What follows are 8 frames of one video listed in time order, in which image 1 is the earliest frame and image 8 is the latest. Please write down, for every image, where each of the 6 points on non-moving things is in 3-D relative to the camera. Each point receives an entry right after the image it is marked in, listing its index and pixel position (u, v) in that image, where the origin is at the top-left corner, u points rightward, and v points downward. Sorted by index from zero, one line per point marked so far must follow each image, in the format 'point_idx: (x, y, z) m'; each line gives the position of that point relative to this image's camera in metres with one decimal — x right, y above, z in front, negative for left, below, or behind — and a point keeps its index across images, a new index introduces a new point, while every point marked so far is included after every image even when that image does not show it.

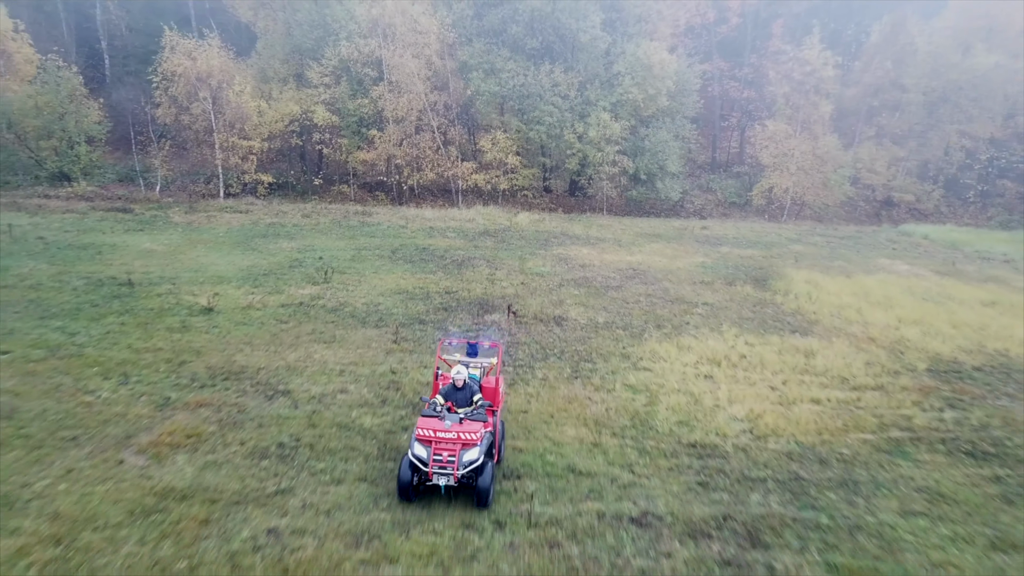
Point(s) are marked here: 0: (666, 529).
0: (+1.2, -1.7, +6.3) m
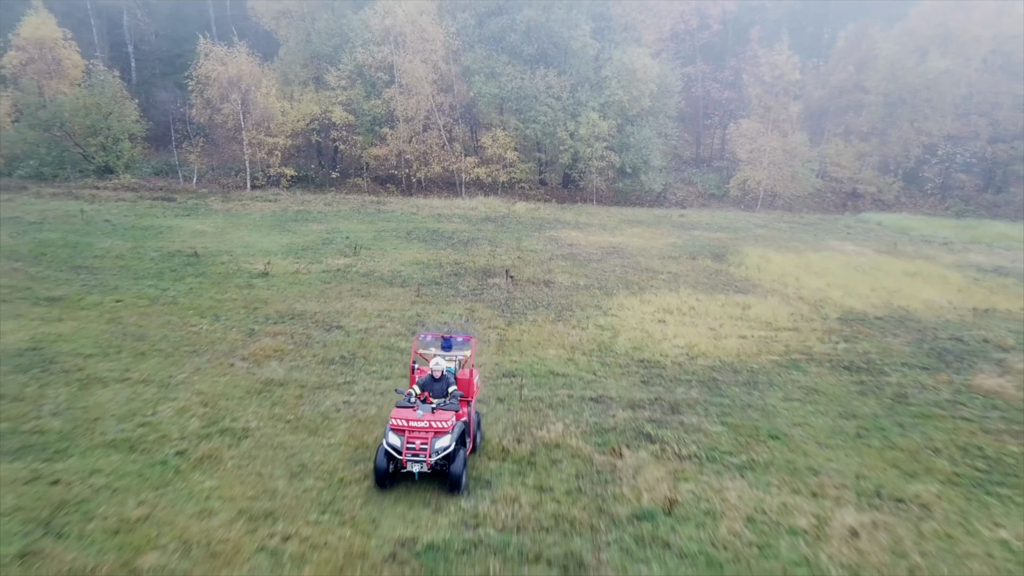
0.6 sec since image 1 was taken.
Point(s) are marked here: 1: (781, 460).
0: (+1.1, -1.2, +8.9) m
1: (+2.5, -1.5, +7.7) m
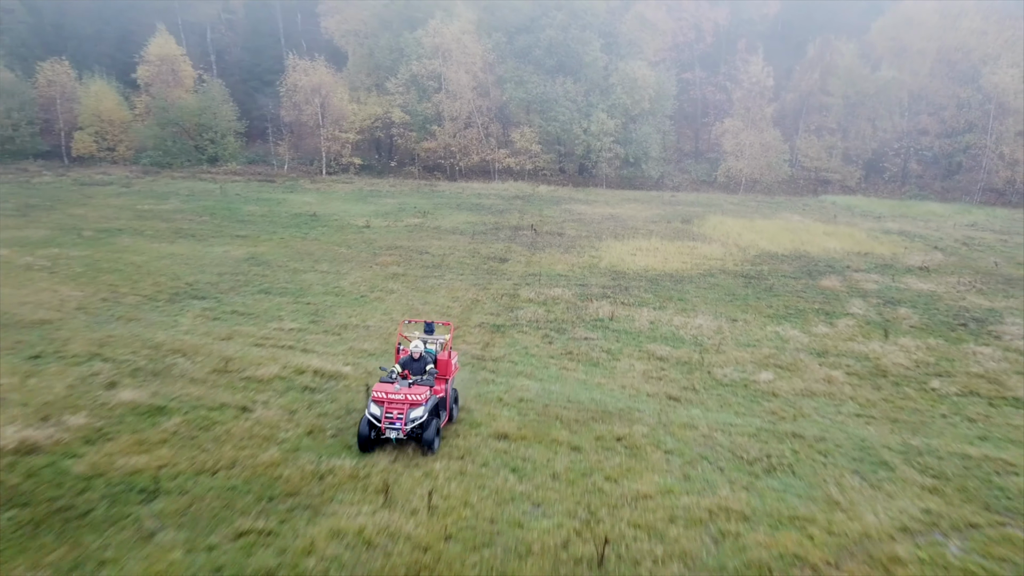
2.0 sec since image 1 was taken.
0: (+1.6, +0.1, +15.1) m
1: (+2.9, -0.3, +13.8) m
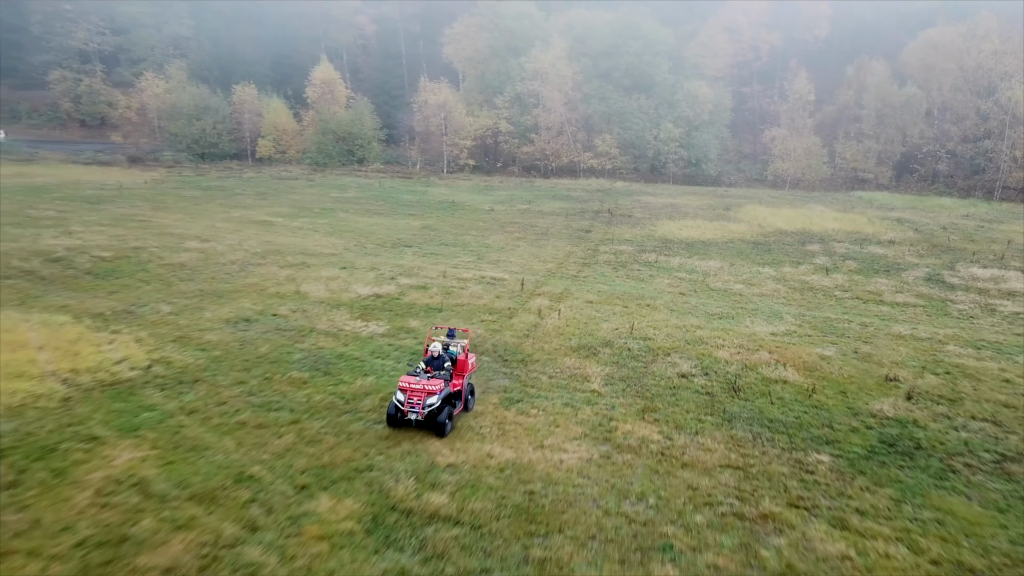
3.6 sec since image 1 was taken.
0: (+4.0, +1.2, +22.9) m
1: (+5.1, +0.9, +21.5) m
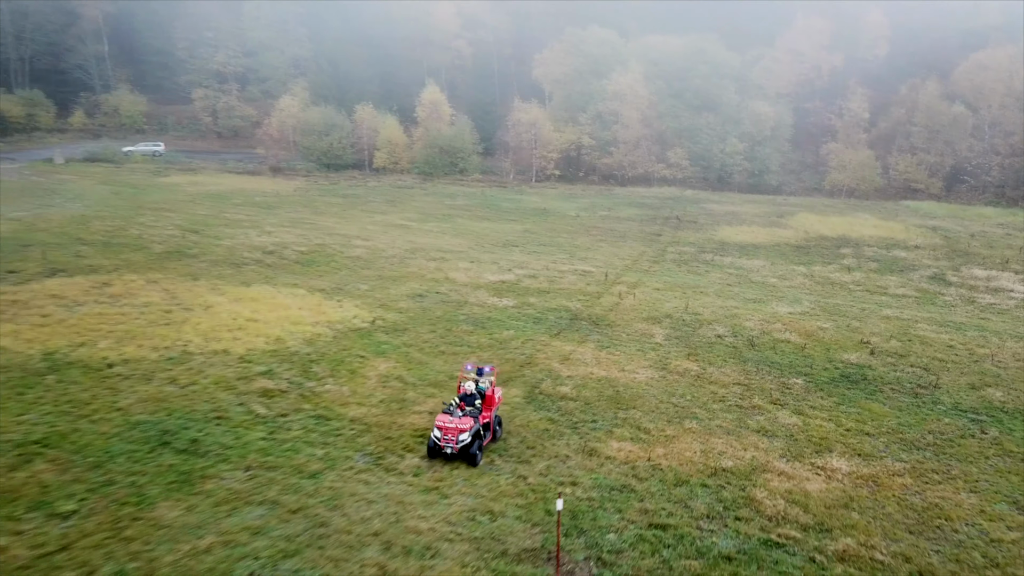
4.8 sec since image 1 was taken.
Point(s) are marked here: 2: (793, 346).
0: (+7.0, +1.5, +28.3) m
1: (+8.0, +1.1, +26.8) m
2: (+5.9, -1.2, +16.8) m
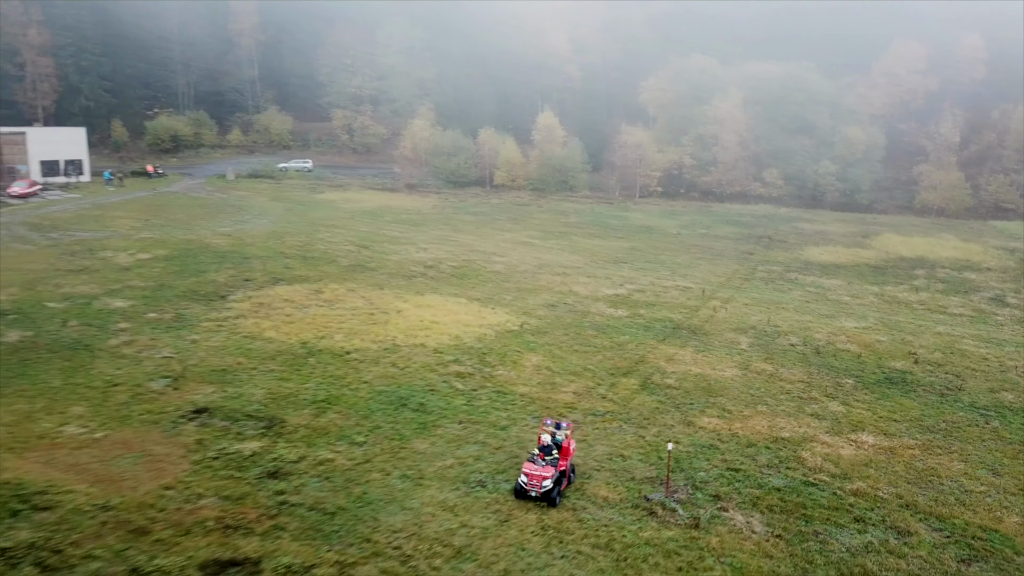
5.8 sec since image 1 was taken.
0: (+11.5, +0.9, +32.6) m
1: (+12.4, +0.5, +31.0) m
2: (+9.1, -1.7, +21.3) m
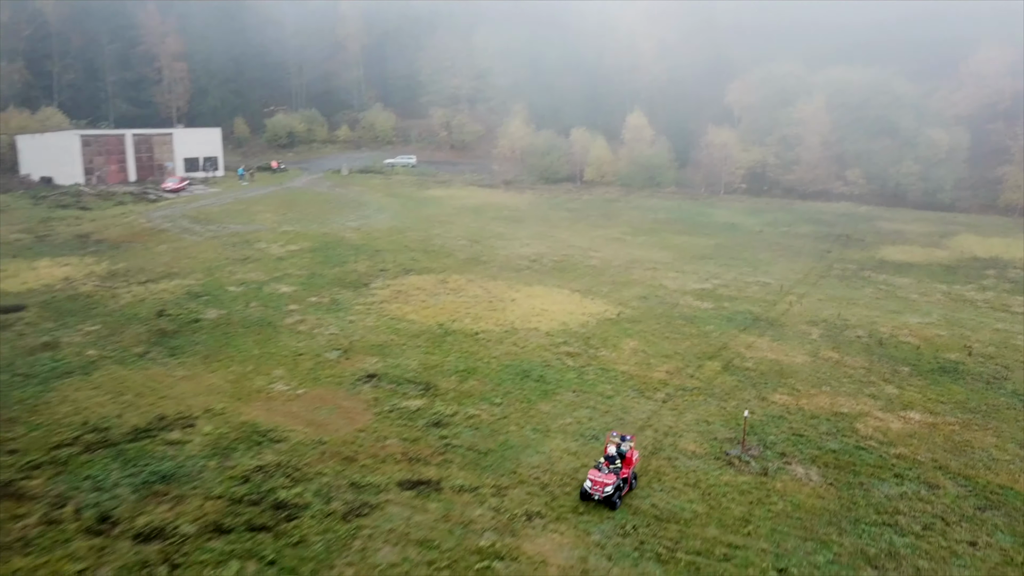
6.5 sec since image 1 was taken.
0: (+15.8, +1.0, +35.3) m
1: (+16.5, +0.6, +33.6) m
2: (+12.2, -1.7, +24.3) m
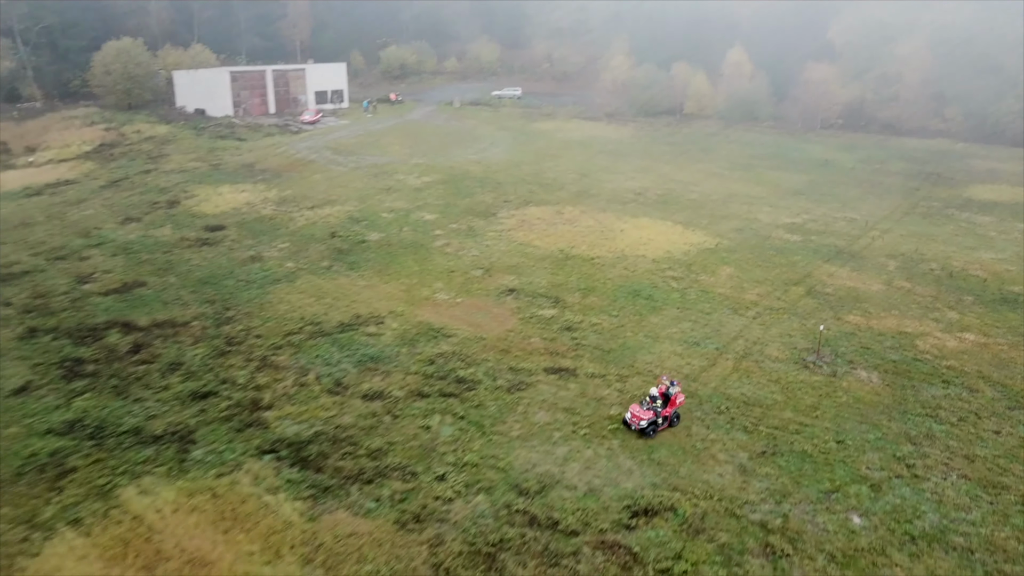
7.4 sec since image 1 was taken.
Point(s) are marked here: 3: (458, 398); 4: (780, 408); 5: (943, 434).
0: (+21.0, +4.0, +37.7) m
1: (+21.4, +3.4, +36.0) m
2: (+16.1, +0.4, +27.4) m
3: (-1.3, -2.7, +19.0) m
4: (+6.3, -2.8, +18.9) m
5: (+9.7, -3.3, +17.9) m
